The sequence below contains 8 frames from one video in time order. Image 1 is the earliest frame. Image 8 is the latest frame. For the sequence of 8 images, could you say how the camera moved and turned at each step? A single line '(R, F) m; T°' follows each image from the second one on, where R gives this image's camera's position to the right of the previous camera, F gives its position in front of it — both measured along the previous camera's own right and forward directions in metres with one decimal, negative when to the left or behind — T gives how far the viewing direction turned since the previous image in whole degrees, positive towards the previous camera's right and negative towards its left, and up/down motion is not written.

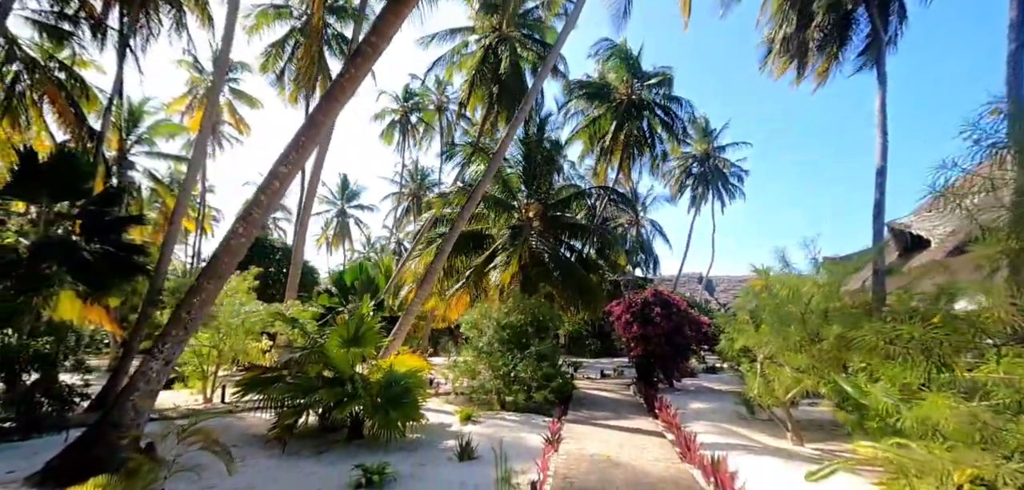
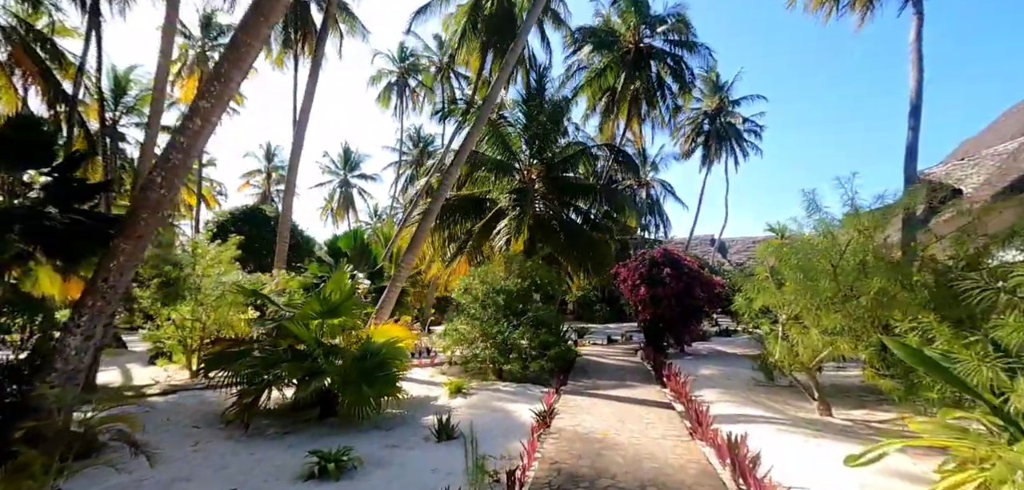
(+0.3, +0.9) m; -1°
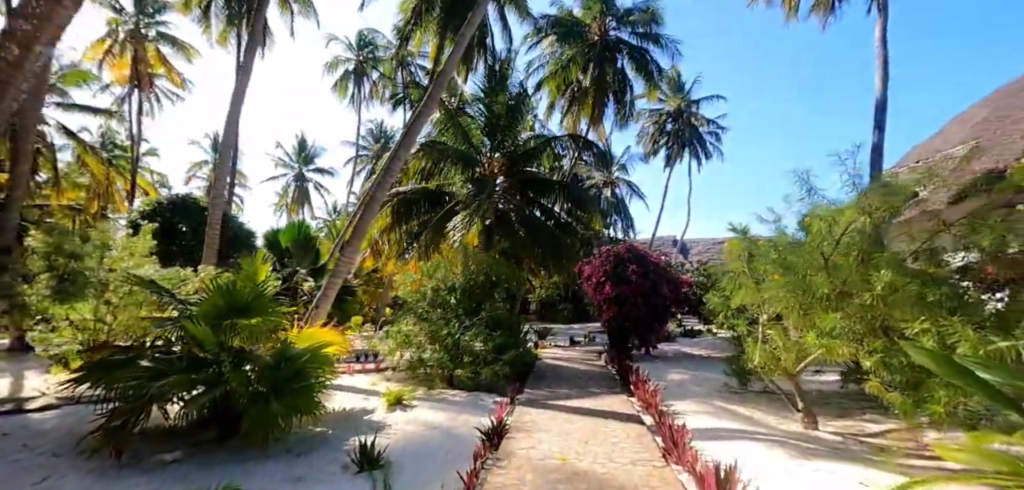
(+0.2, +0.9) m; +4°
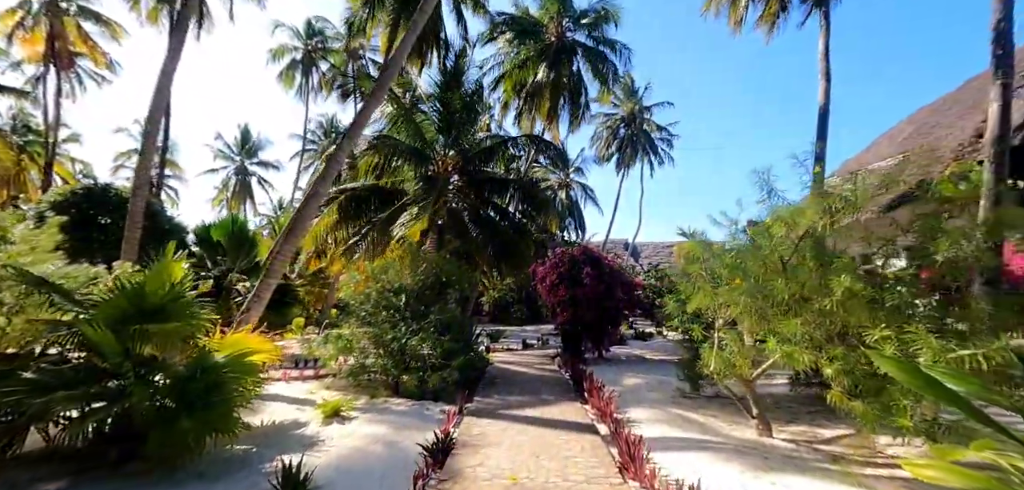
(0.0, +0.4) m; +5°
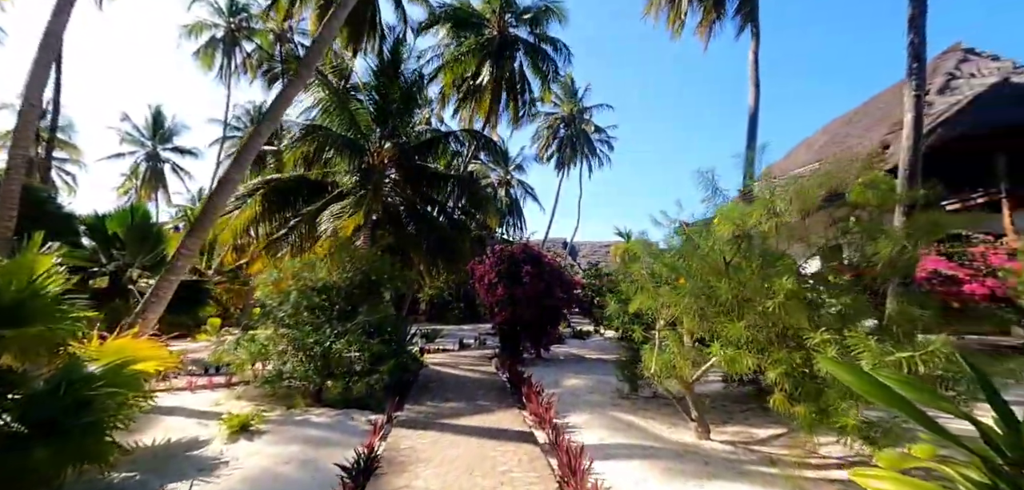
(0.0, +0.4) m; +7°
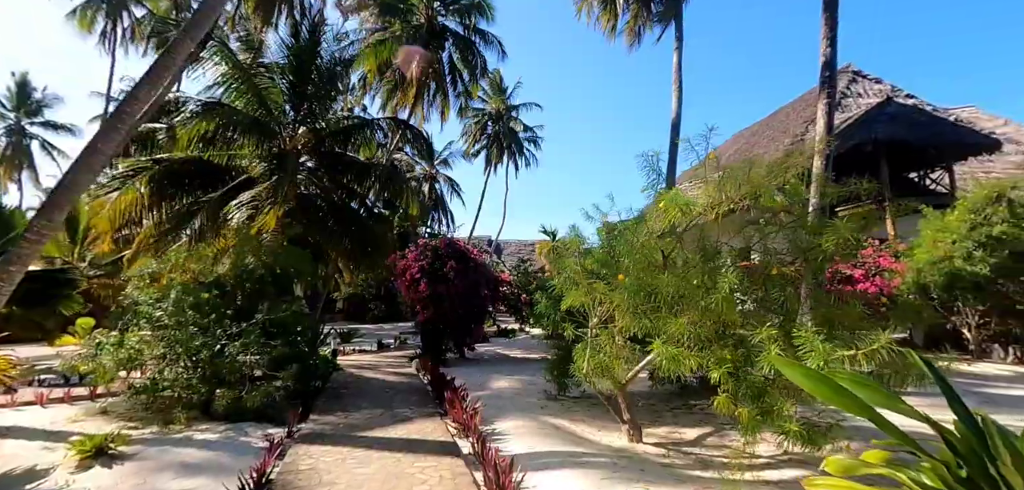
(0.0, +0.5) m; +9°
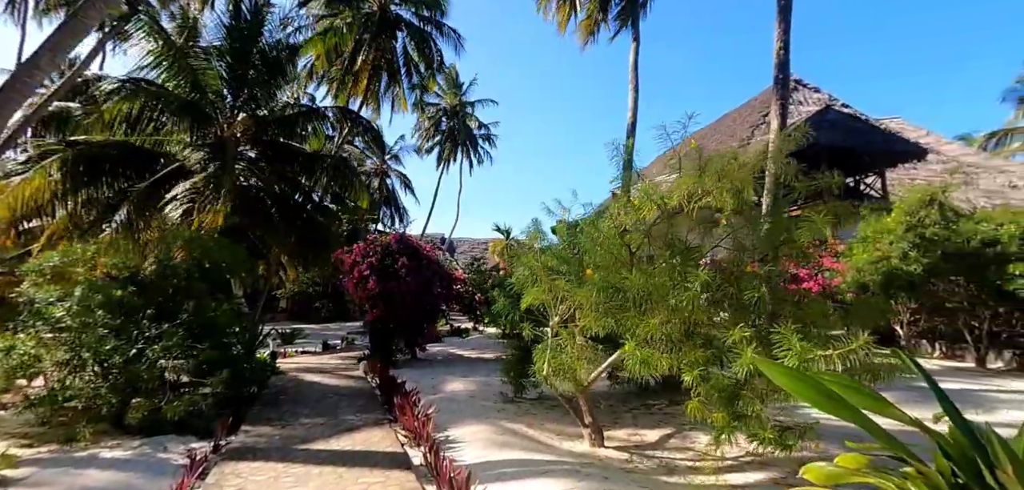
(0.0, +0.3) m; +5°
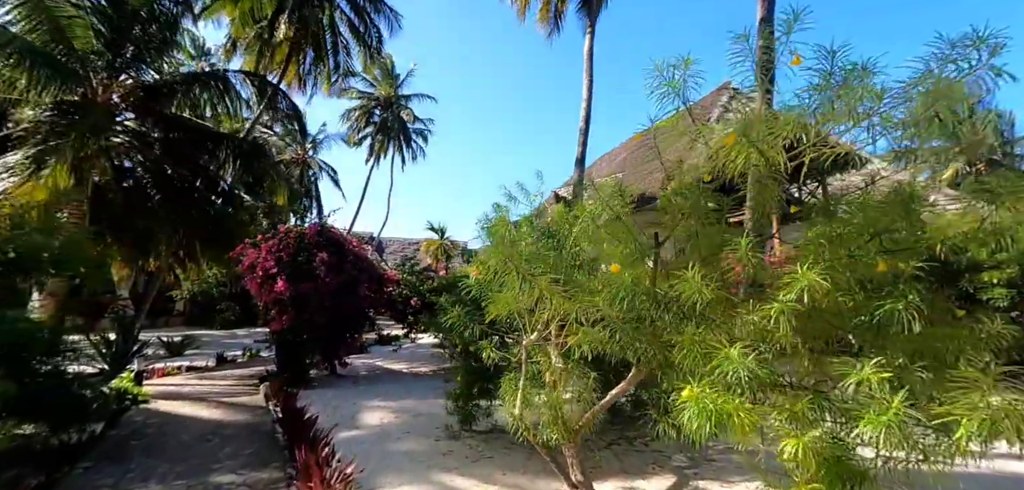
(-0.2, +1.5) m; +8°
